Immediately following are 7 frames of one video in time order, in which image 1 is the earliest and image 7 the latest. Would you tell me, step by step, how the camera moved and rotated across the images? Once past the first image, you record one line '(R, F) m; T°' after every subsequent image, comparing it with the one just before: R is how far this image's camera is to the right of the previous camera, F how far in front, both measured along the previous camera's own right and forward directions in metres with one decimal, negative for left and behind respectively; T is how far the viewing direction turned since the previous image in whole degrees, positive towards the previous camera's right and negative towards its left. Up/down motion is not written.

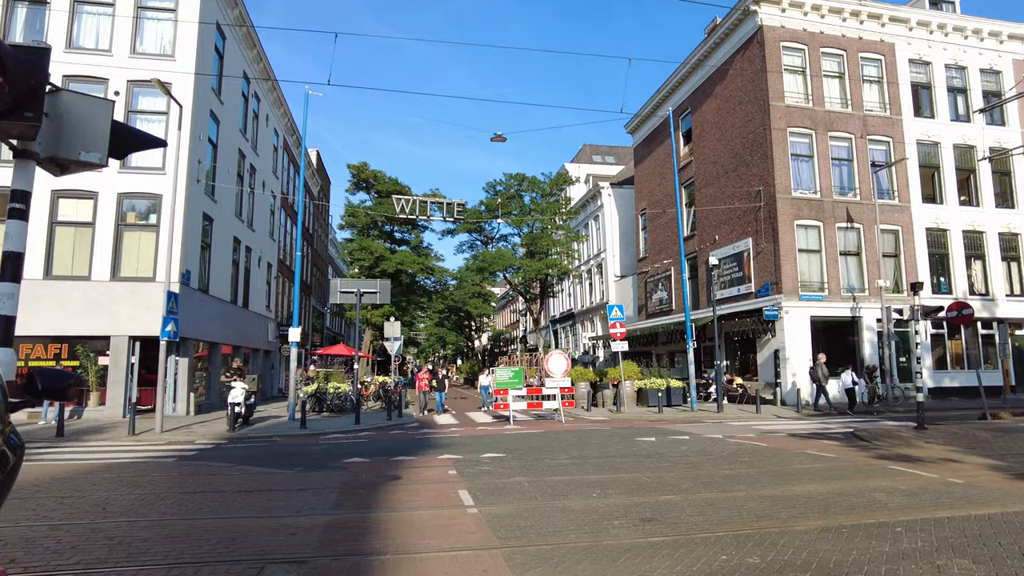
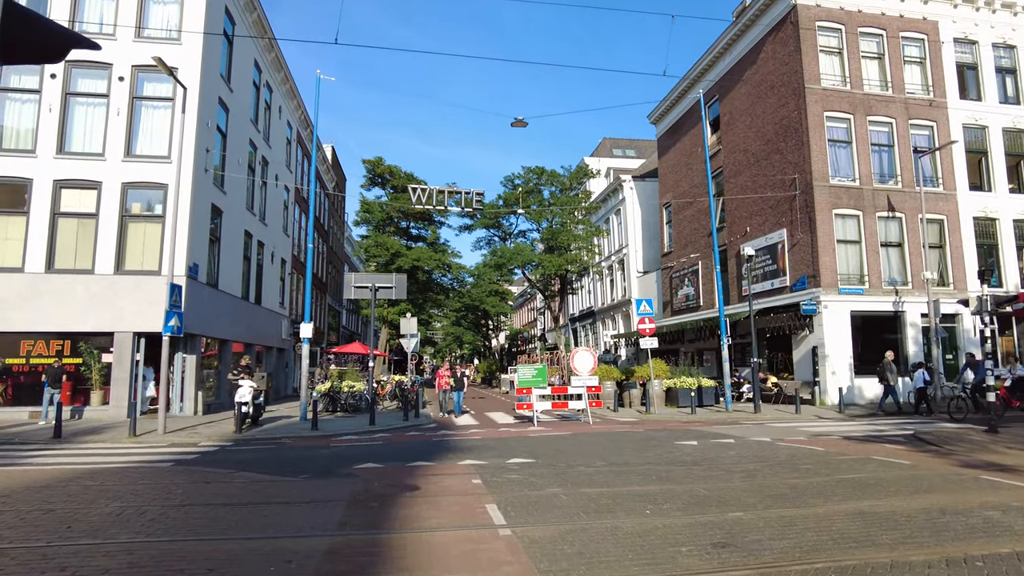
(-0.2, +1.1) m; -1°
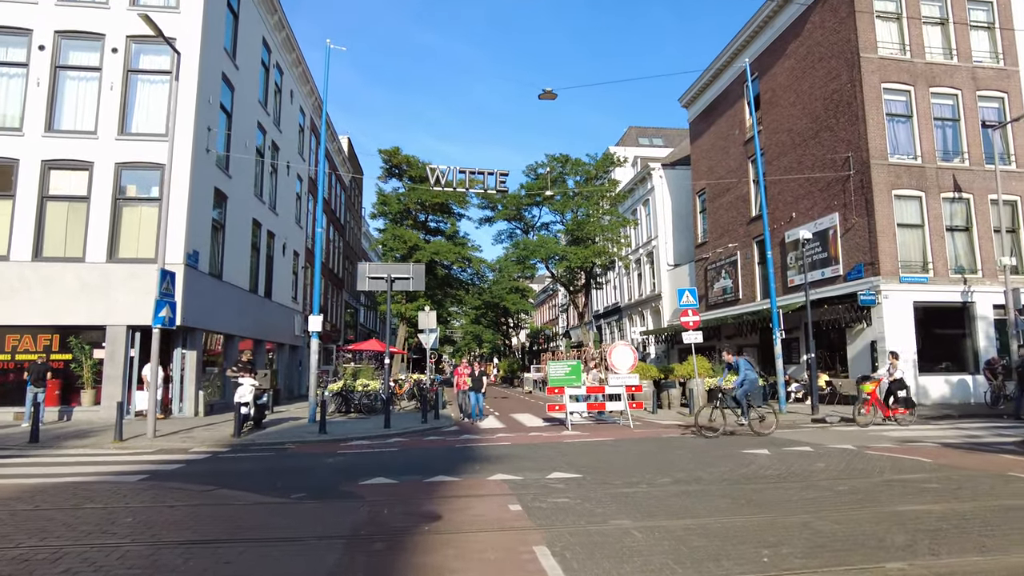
(-0.3, +1.7) m; -2°
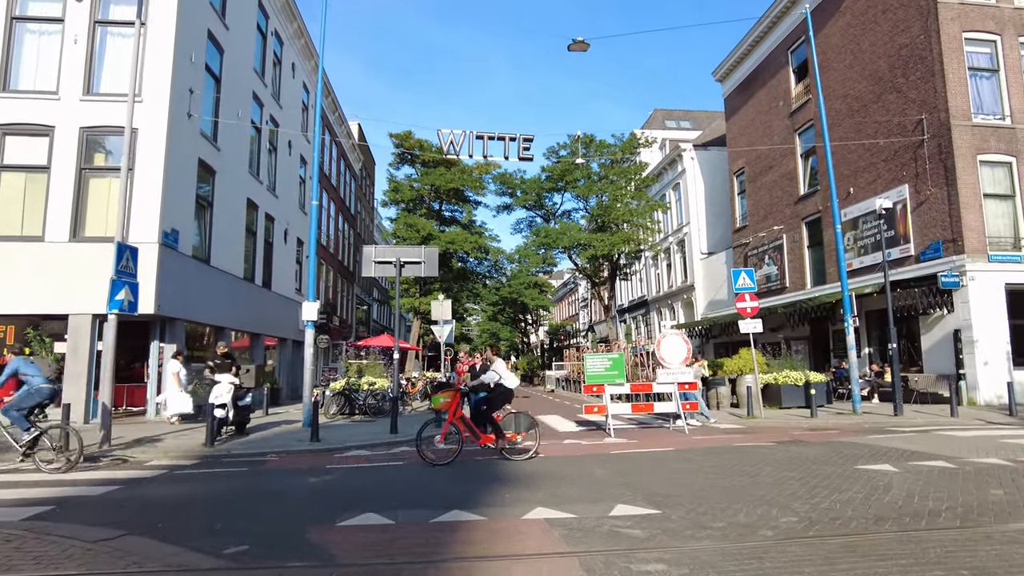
(-0.2, +2.4) m; -1°
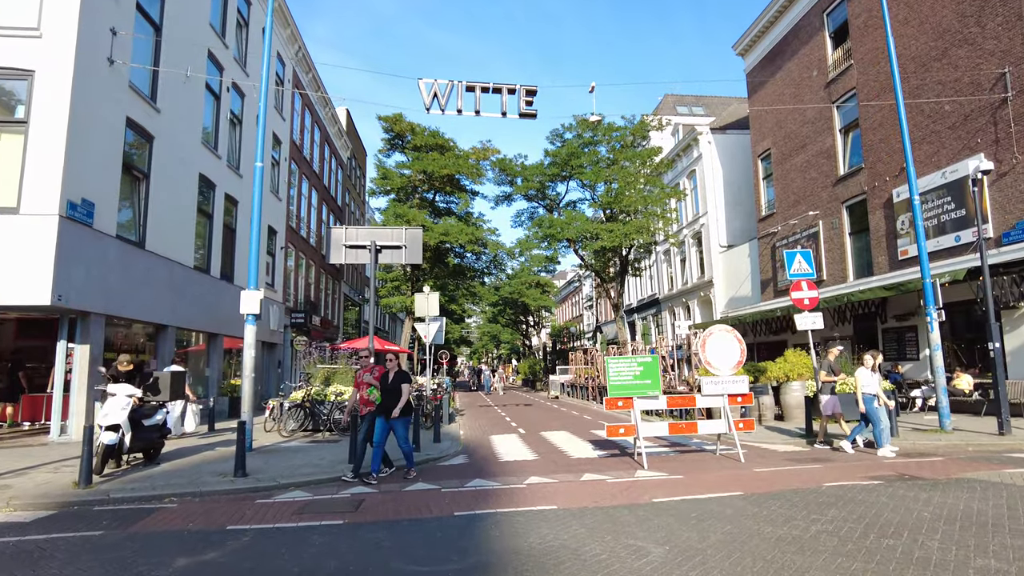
(0.0, +3.0) m; 0°
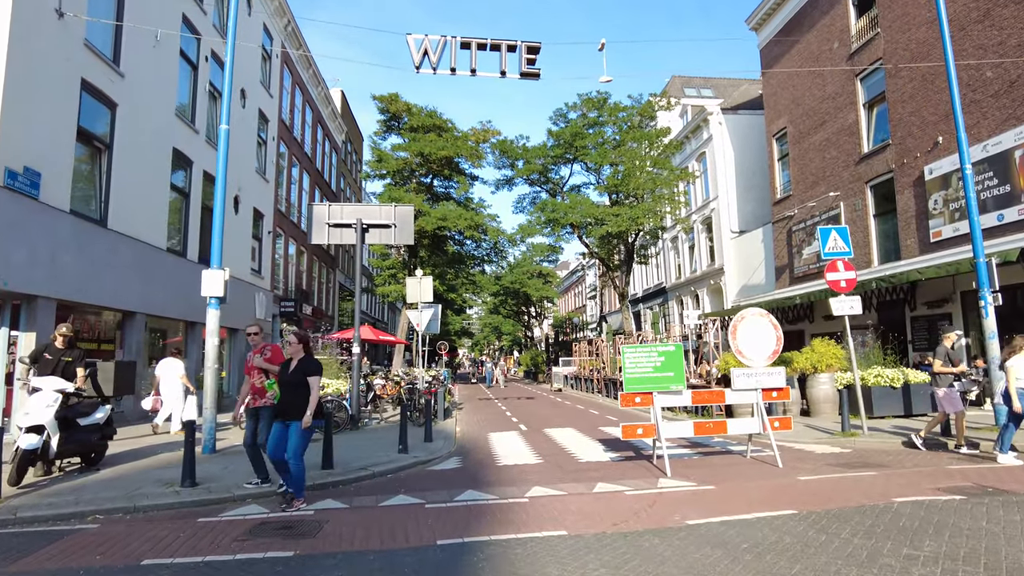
(0.0, +1.4) m; 0°
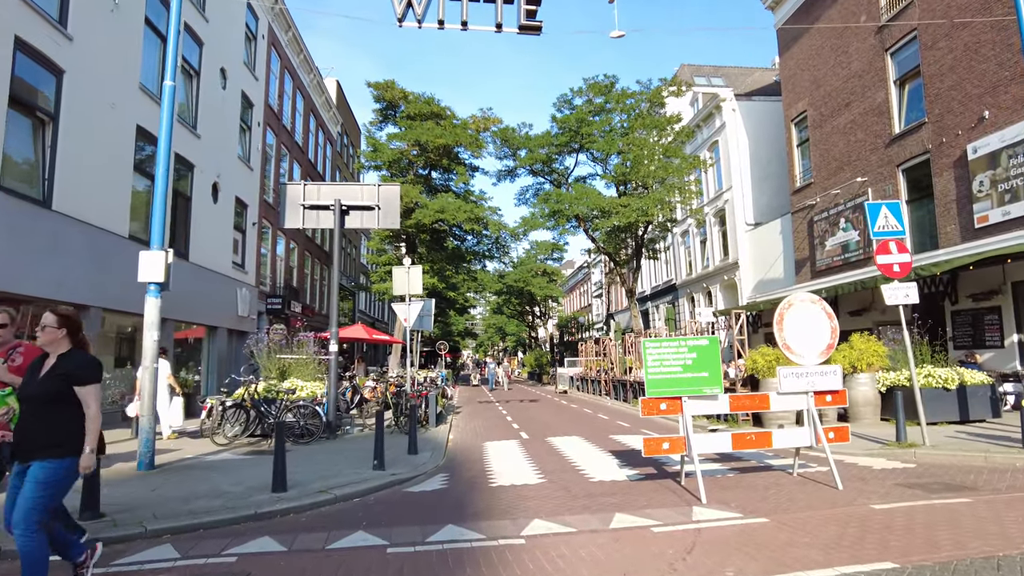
(+0.1, +1.6) m; 0°
